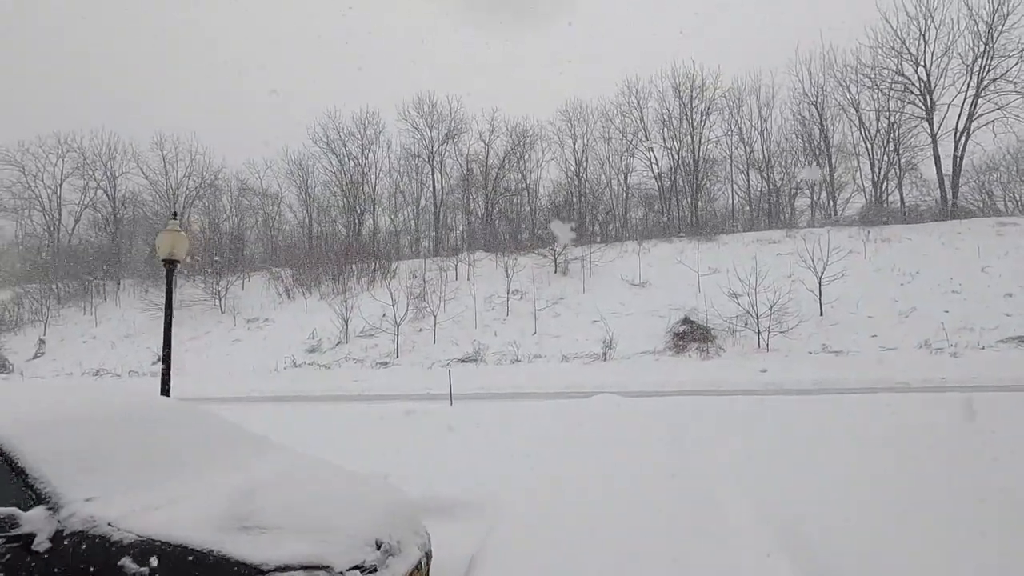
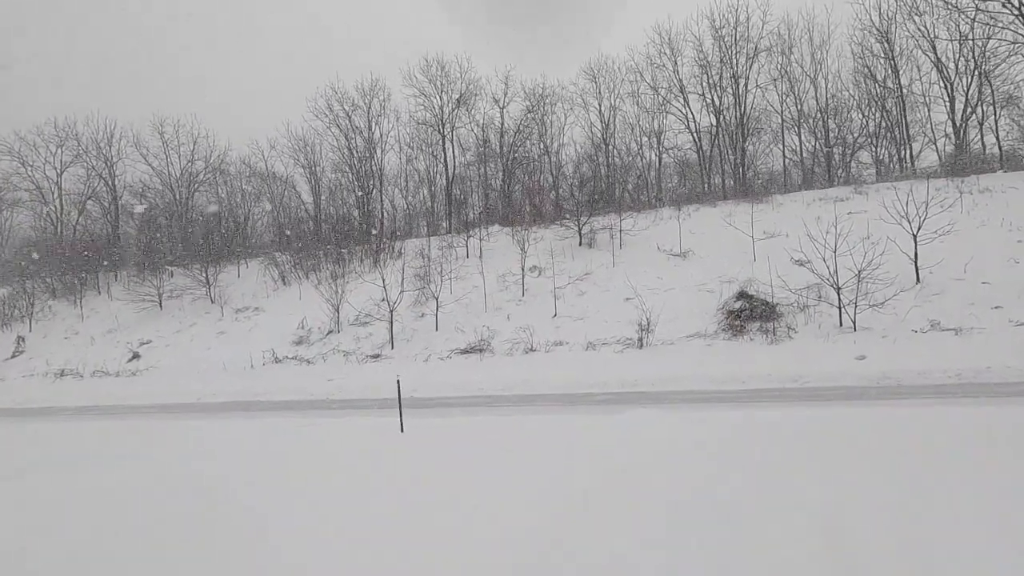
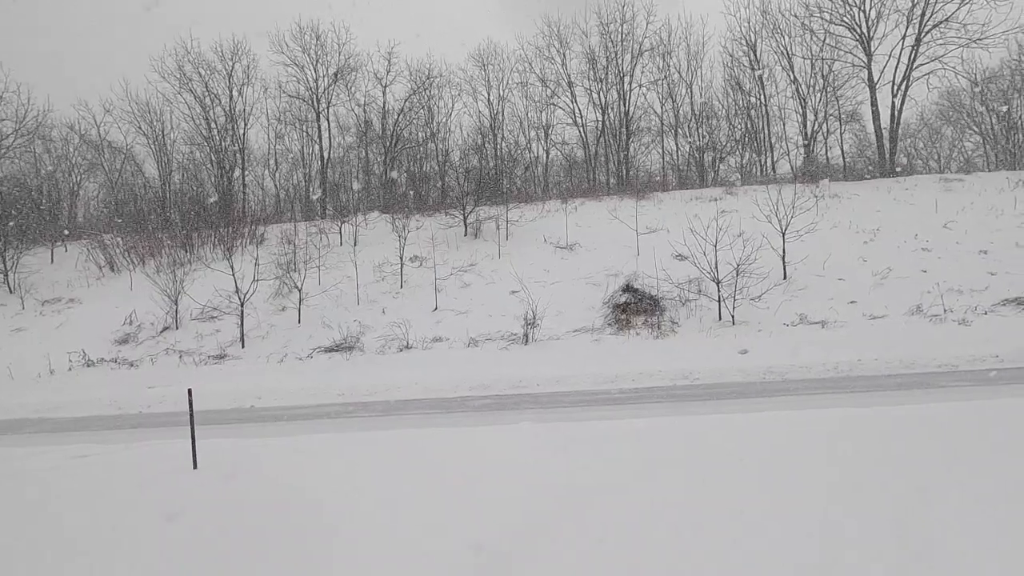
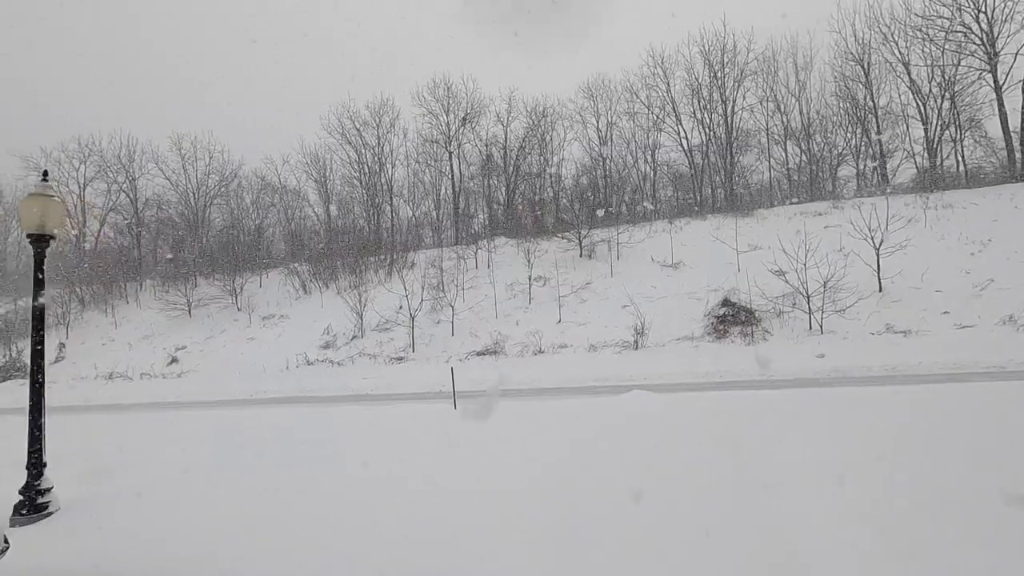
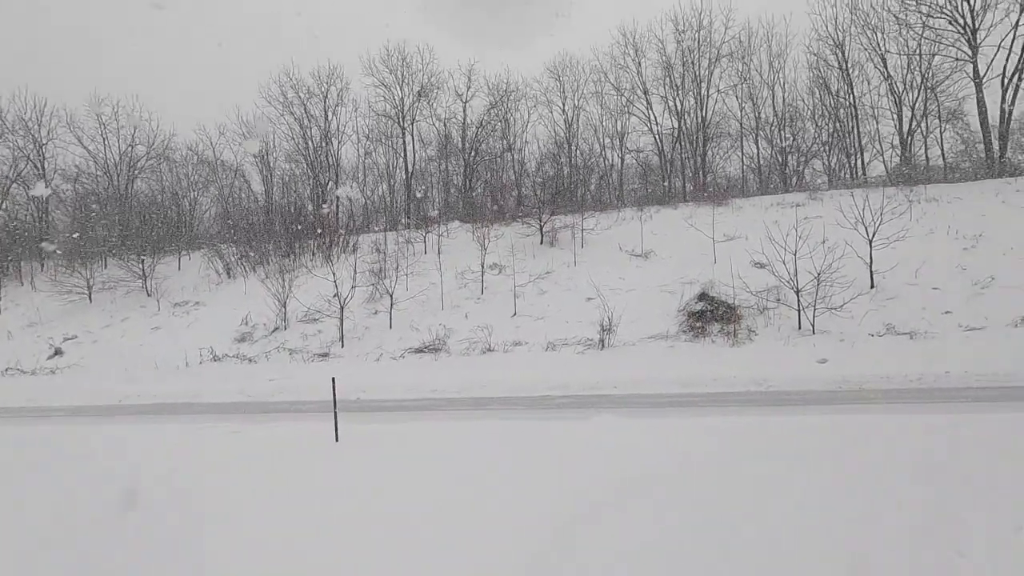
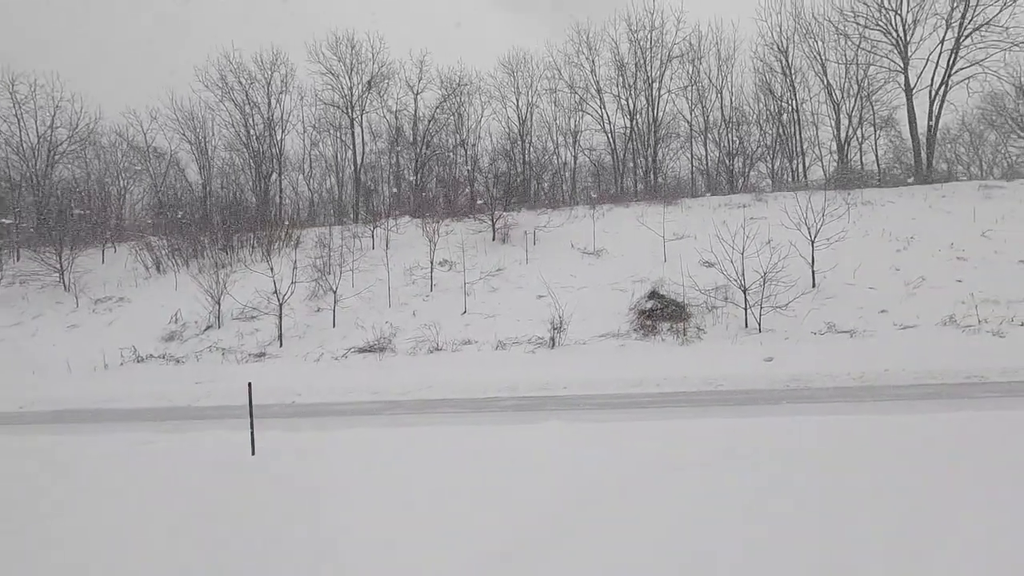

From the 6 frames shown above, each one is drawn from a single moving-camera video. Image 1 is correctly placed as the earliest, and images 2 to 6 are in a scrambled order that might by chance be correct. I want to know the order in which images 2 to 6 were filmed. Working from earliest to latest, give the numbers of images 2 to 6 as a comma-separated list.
4, 2, 5, 6, 3
